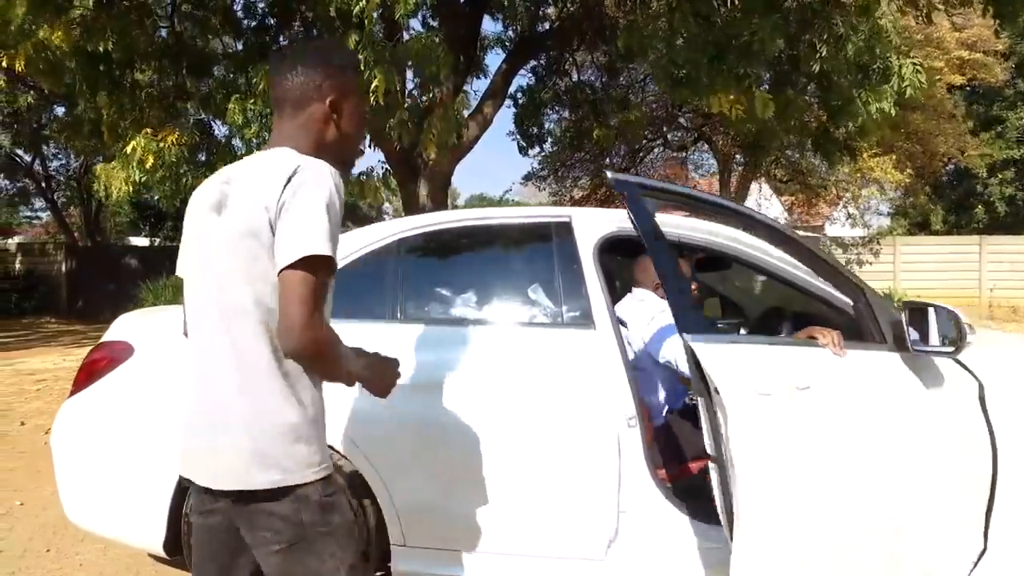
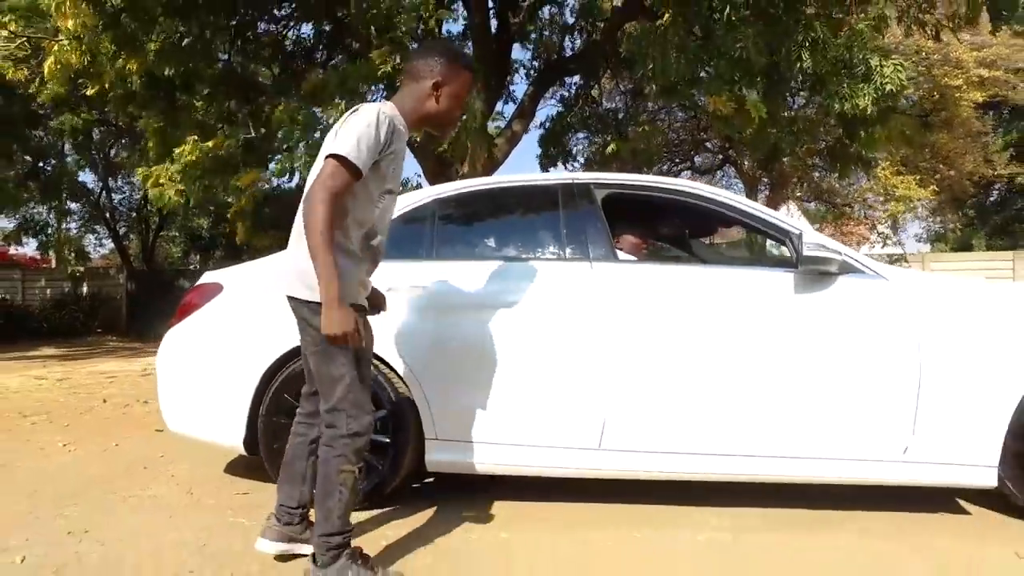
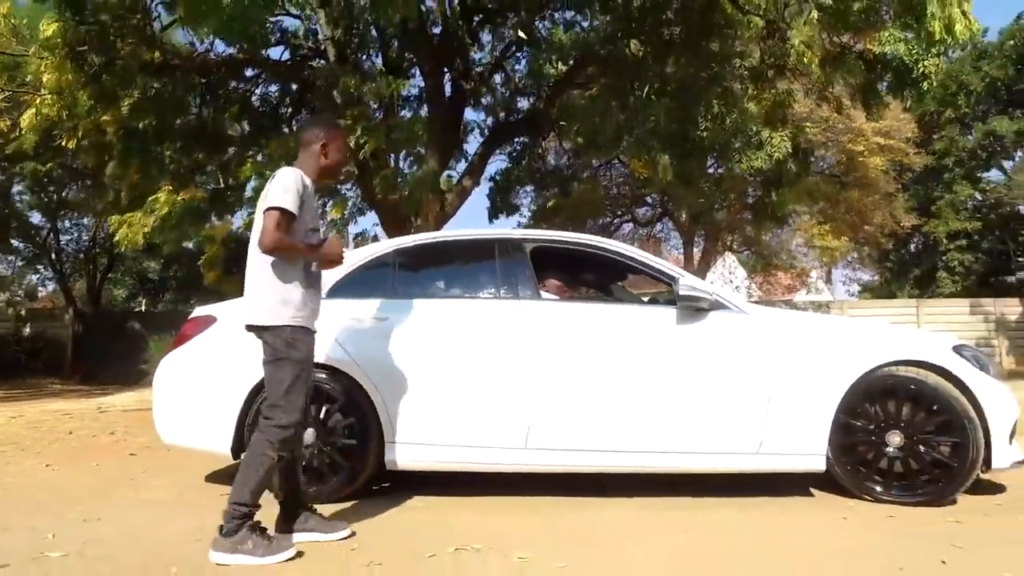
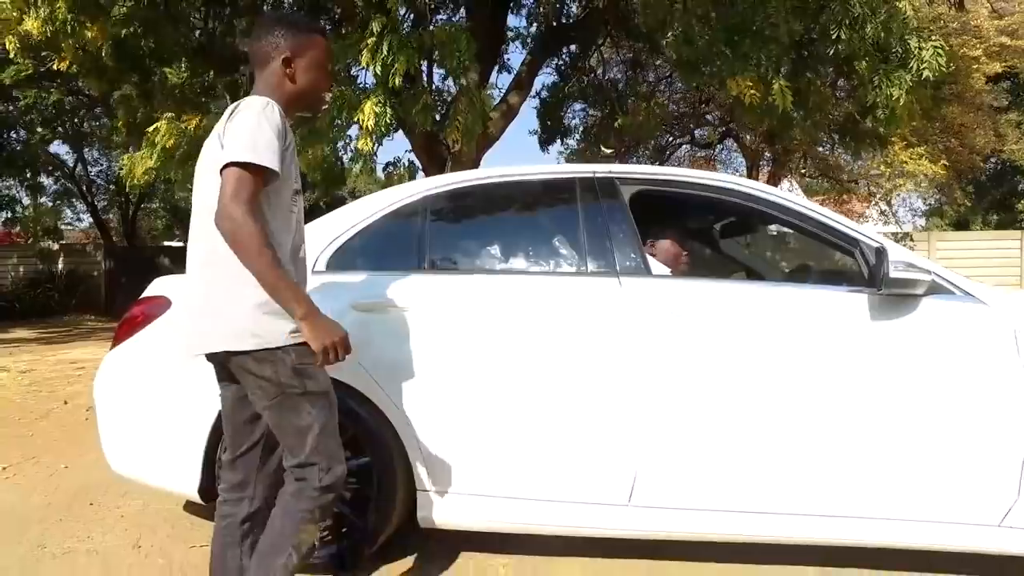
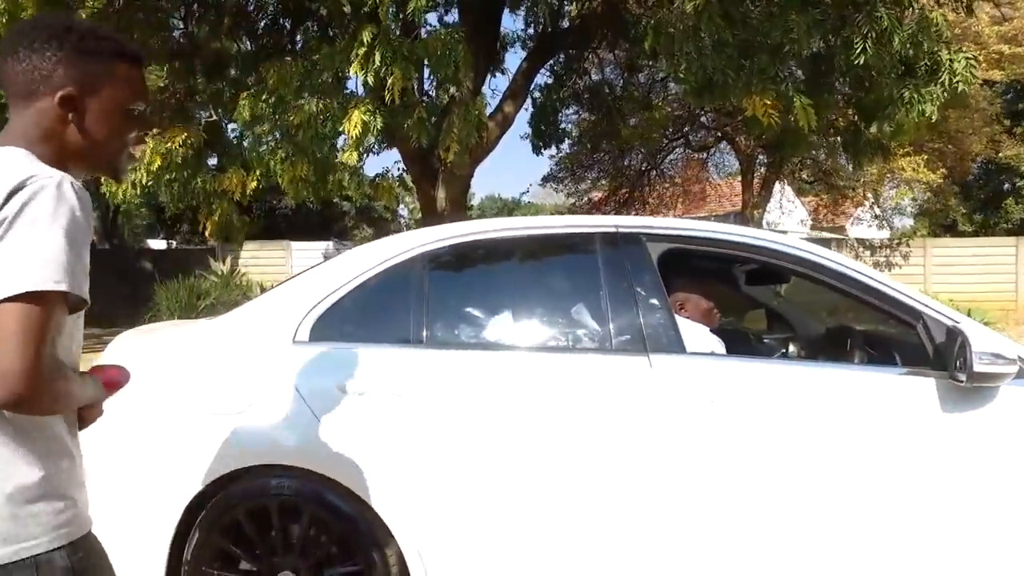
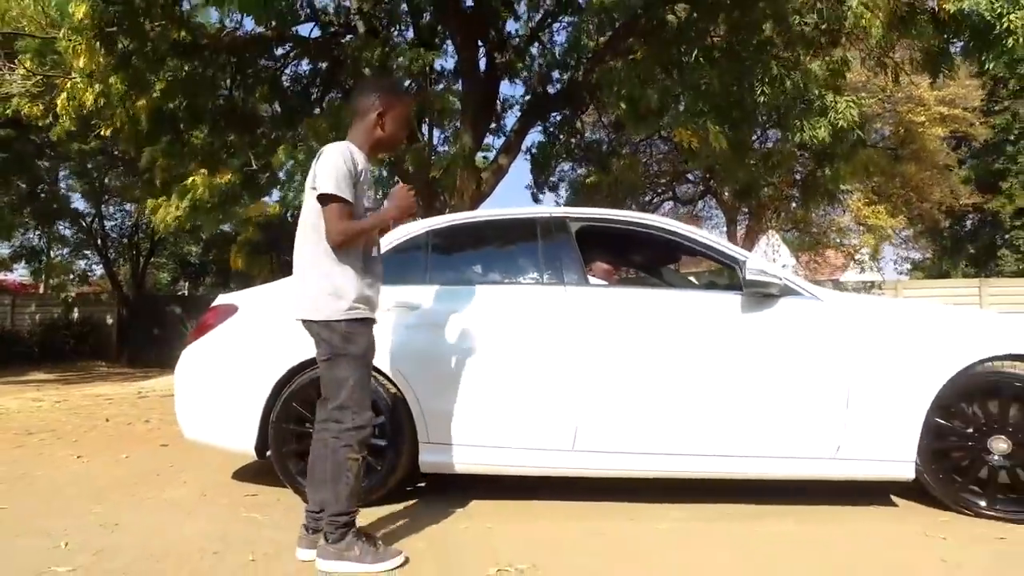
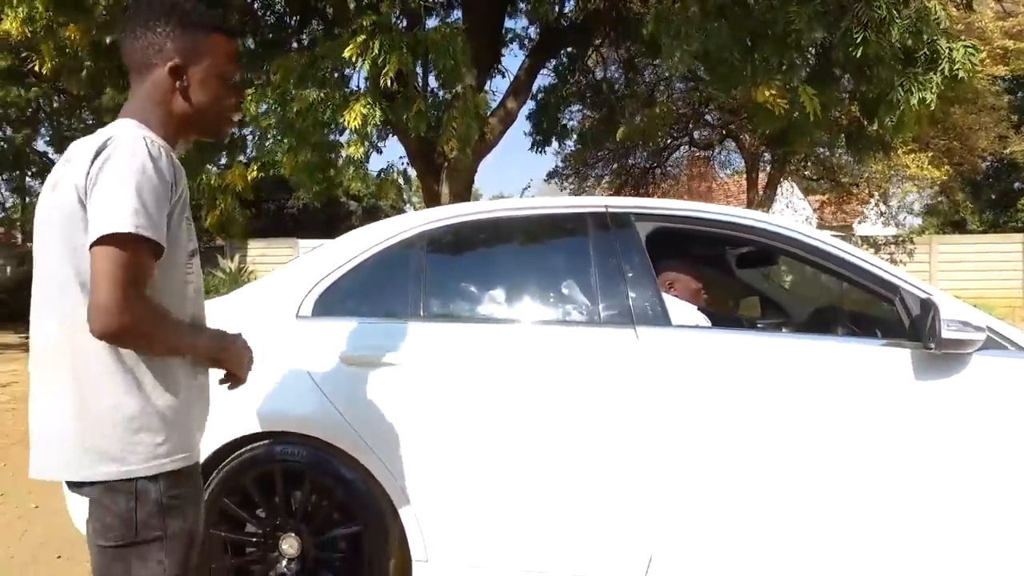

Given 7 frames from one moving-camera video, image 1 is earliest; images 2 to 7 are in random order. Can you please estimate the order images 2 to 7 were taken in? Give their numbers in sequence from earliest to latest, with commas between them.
5, 7, 4, 2, 6, 3
